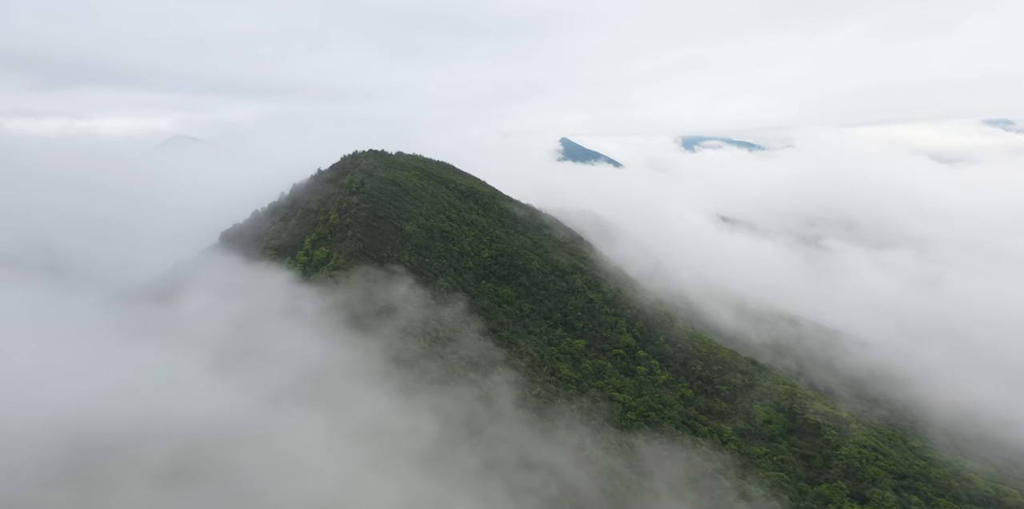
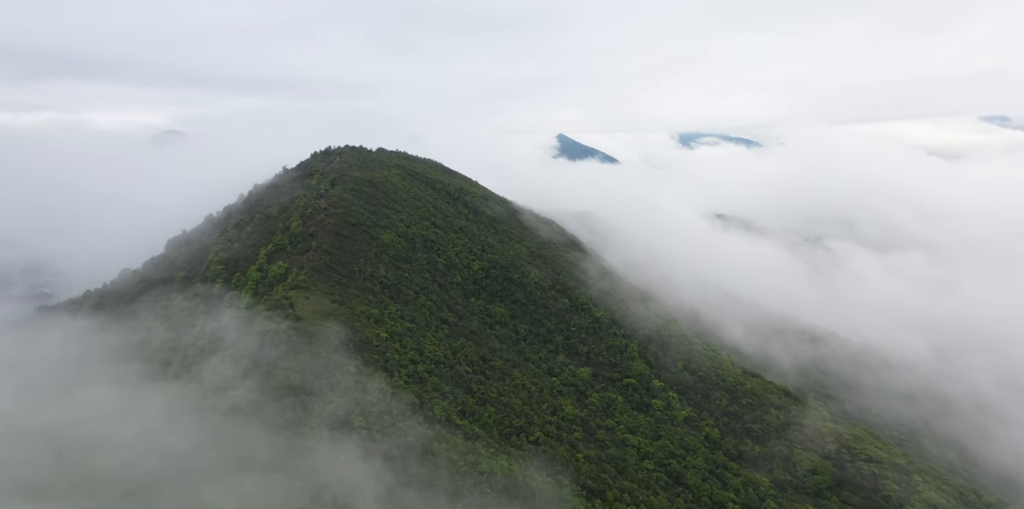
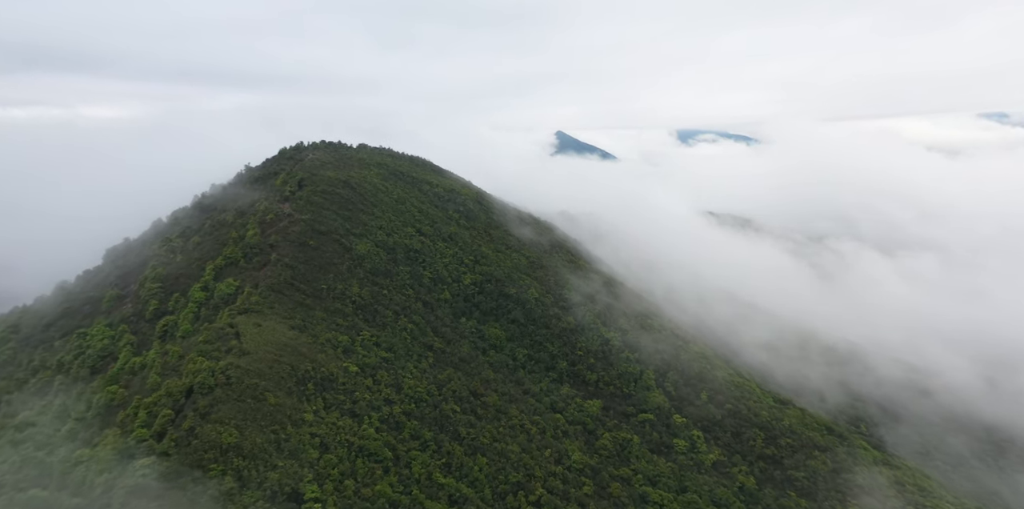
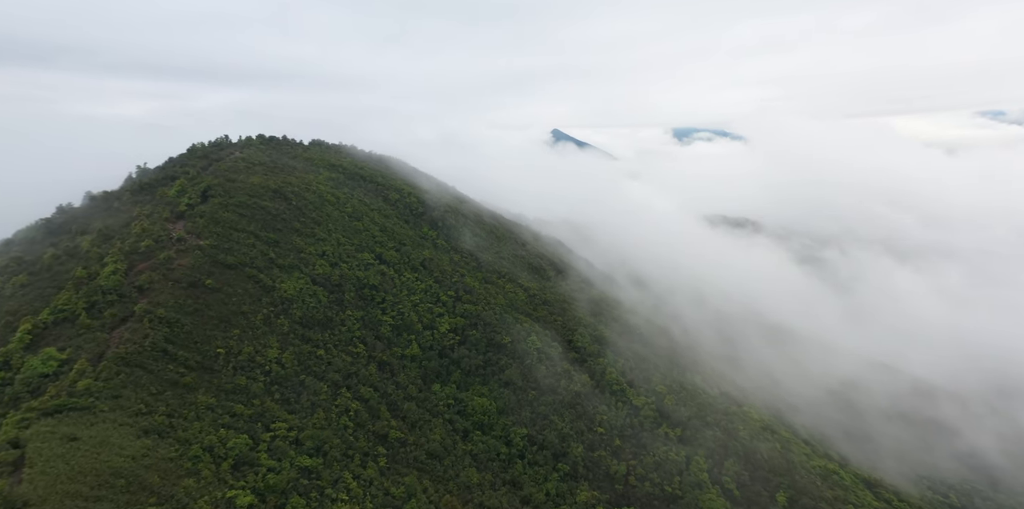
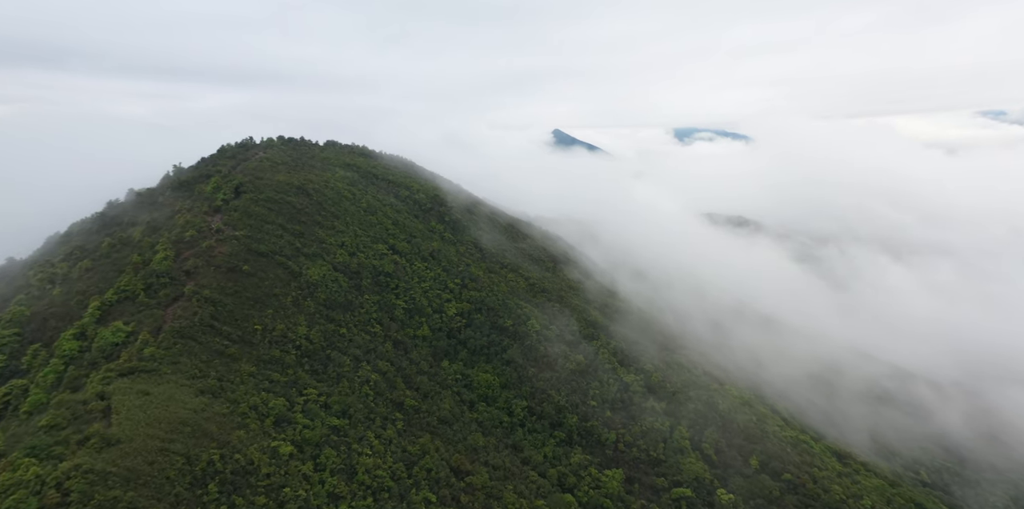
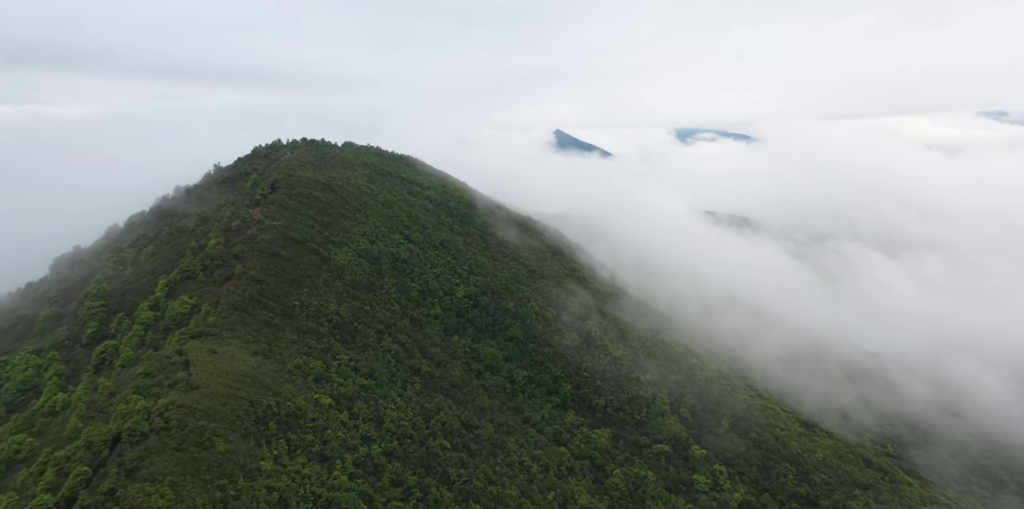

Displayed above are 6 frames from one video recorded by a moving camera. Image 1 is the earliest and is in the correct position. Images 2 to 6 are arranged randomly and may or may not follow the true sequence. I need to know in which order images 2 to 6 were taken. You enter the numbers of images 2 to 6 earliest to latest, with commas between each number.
2, 3, 6, 5, 4
